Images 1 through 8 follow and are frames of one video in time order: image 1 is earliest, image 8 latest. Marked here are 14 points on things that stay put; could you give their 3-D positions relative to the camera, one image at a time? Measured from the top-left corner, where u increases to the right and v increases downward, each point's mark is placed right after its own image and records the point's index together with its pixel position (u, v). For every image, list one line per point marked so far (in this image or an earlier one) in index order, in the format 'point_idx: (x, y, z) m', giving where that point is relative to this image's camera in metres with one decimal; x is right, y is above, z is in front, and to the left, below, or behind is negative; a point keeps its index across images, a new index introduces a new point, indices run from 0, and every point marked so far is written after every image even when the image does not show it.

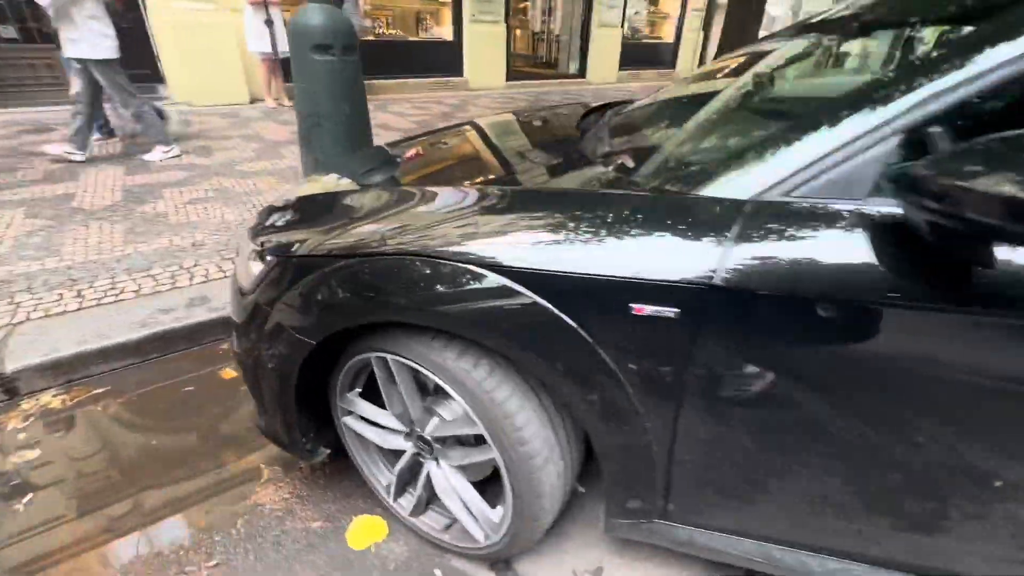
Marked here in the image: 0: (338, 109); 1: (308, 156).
0: (-1.2, +1.3, +3.3) m
1: (-1.5, +1.0, +3.5) m
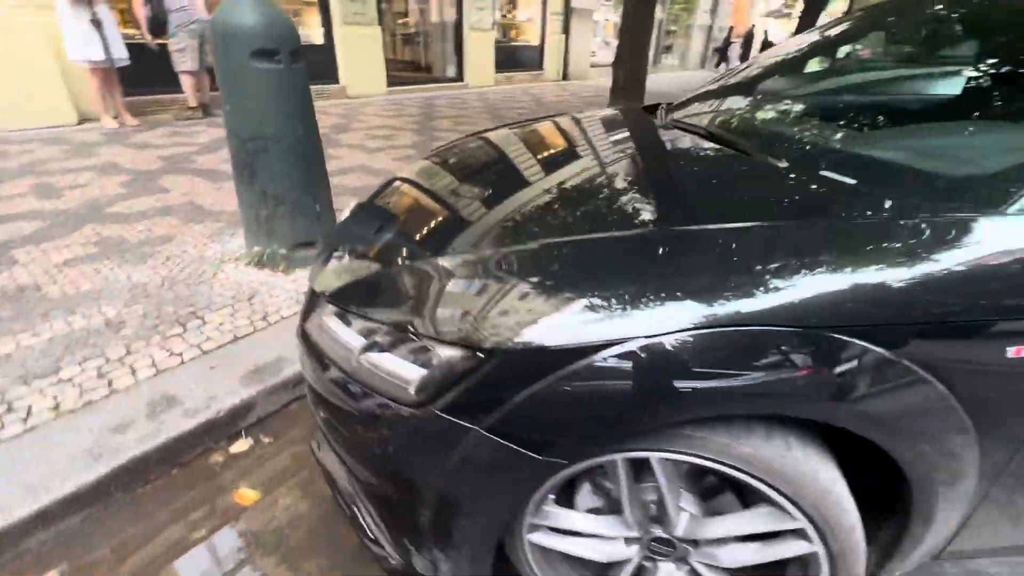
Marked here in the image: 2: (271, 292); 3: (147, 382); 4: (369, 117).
0: (-1.3, +0.9, +2.7) m
1: (-1.5, +0.6, +2.8) m
2: (-1.4, 0.0, +2.7) m
3: (-1.6, -0.4, +2.0) m
4: (-2.4, +2.8, +7.8) m
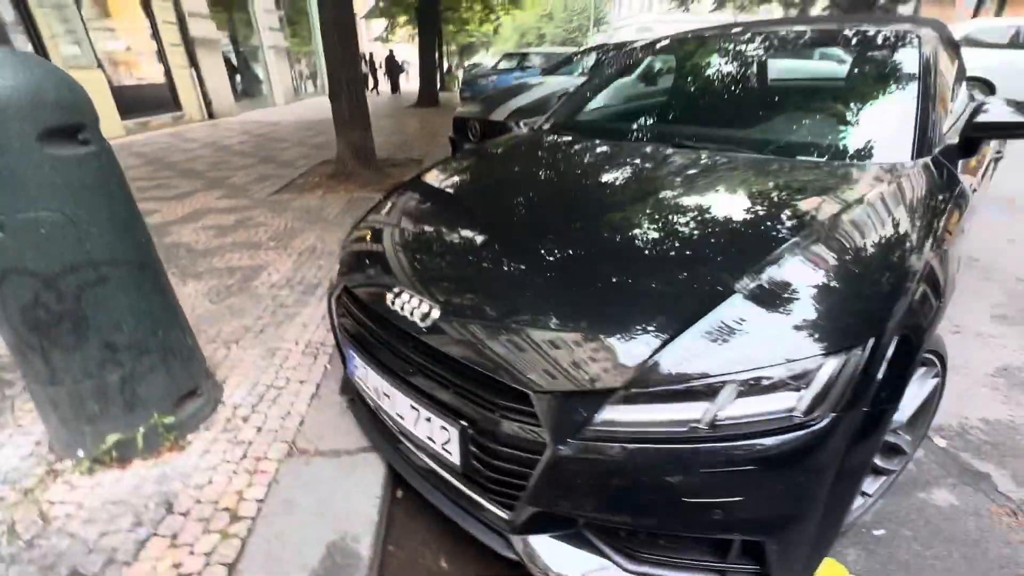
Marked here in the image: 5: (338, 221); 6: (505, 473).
0: (-1.4, +0.2, +1.8) m
1: (-1.6, -0.2, +1.7) m
2: (-1.2, -0.7, +1.8) m
3: (-0.8, -1.0, +1.1) m
4: (-5.8, +0.9, +5.1) m
5: (-1.8, +0.7, +4.8) m
6: (0.0, -0.5, +1.3) m
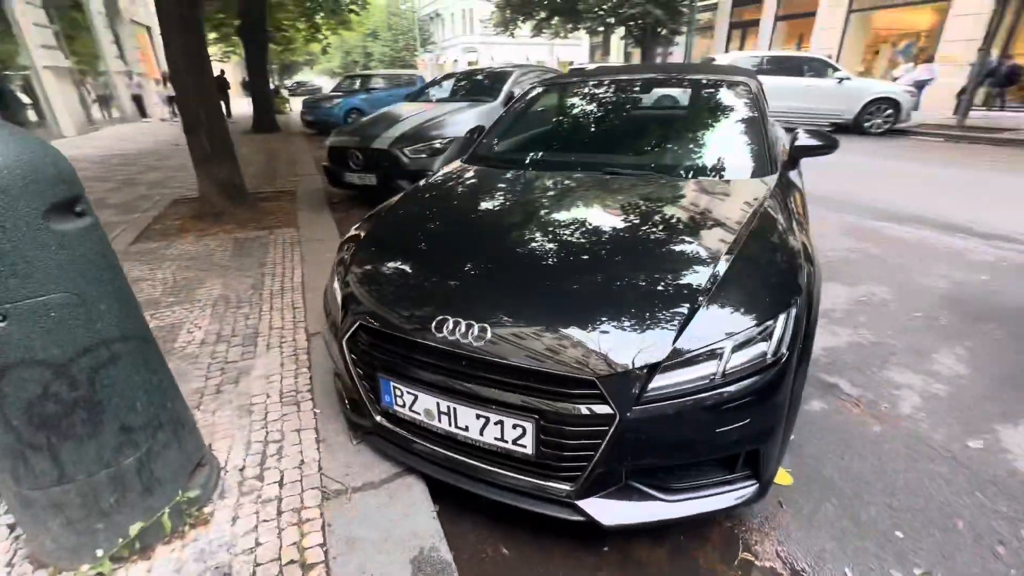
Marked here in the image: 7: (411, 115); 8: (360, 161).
0: (-1.3, -0.1, +1.6) m
1: (-1.4, -0.5, +1.5) m
2: (-1.0, -1.0, +1.7) m
3: (-0.4, -1.2, +1.2) m
4: (-6.5, -0.2, +3.5) m
5: (-2.6, +0.2, +4.4) m
6: (+0.2, -0.6, +1.7) m
7: (-1.6, +2.6, +7.1) m
8: (-2.1, +1.8, +6.6) m
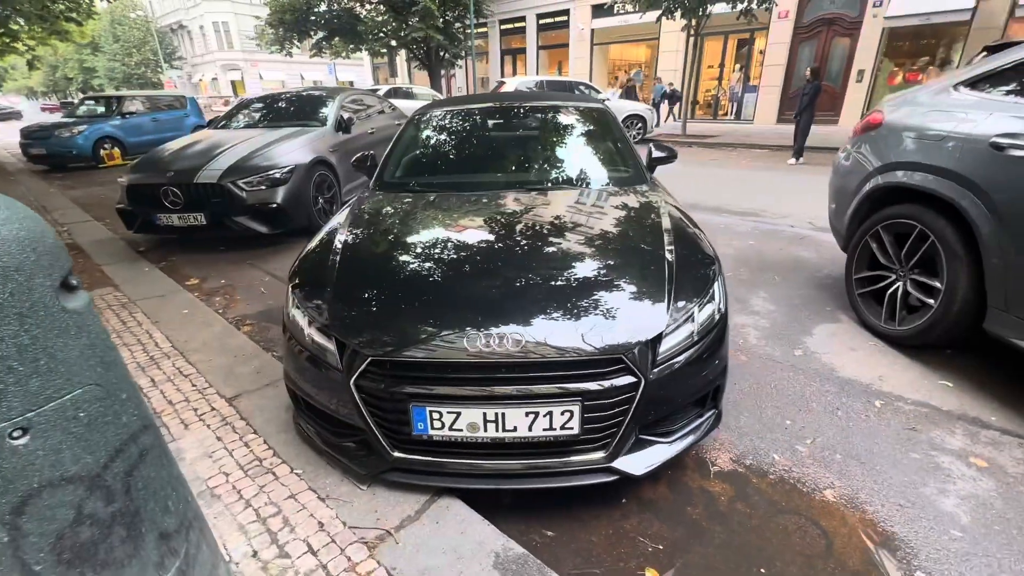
0: (-1.1, -0.3, +1.4) m
1: (-1.0, -0.7, +1.3) m
2: (-0.7, -1.1, +1.6) m
3: (+0.1, -1.2, +1.3) m
4: (-6.5, -1.3, +1.1) m
5: (-3.4, -0.4, +3.4) m
6: (+0.4, -0.6, +2.0) m
7: (-3.8, +1.9, +6.3) m
8: (-4.0, +1.1, +5.6) m
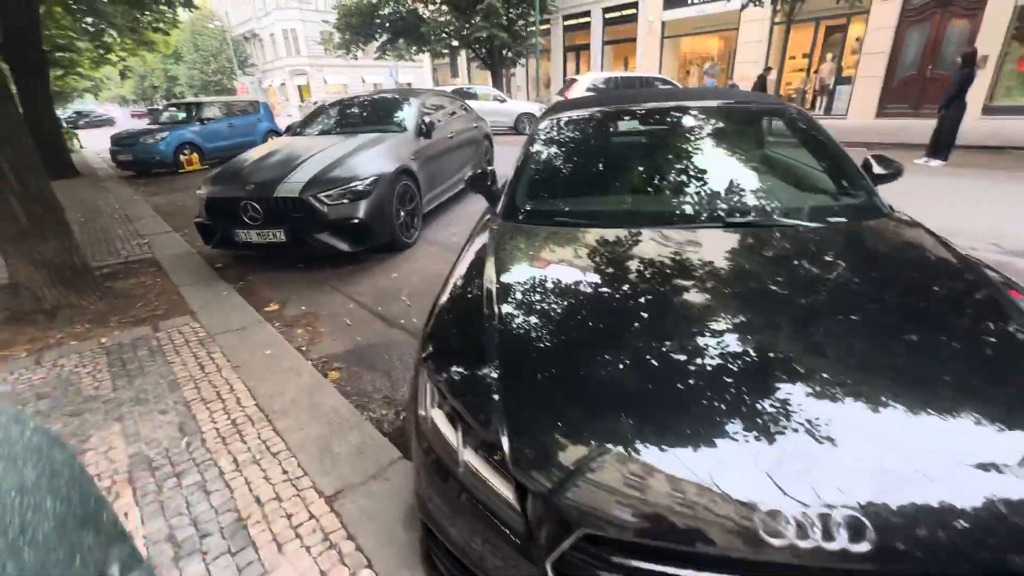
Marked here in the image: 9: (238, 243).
0: (-0.4, -0.6, +0.7) m
1: (-0.3, -1.0, +0.5) m
2: (0.0, -1.5, +0.8) m
3: (+0.8, -1.6, +0.5) m
4: (-5.8, -1.5, +1.0) m
5: (-2.4, -0.7, +3.0) m
6: (+1.2, -0.9, +1.1) m
7: (-2.6, +1.7, +5.8) m
8: (-2.8, +0.8, +5.2) m
9: (-3.2, +0.5, +5.4) m
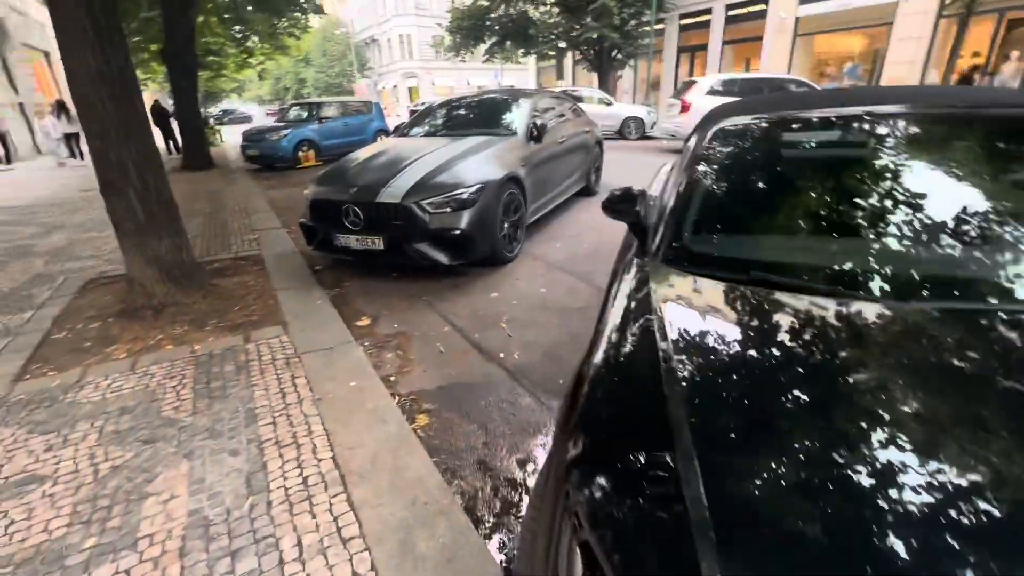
0: (-0.1, -0.9, 0.0) m
1: (-0.1, -1.3, -0.1) m
2: (+0.2, -1.7, +0.1) m
3: (+0.9, -1.9, -0.3) m
4: (-5.5, -1.3, +1.3) m
5: (-1.7, -0.8, +2.6) m
6: (+1.4, -1.3, +0.2) m
7: (-1.2, +1.6, +5.5) m
8: (-1.6, +0.7, +4.9) m
9: (-1.9, +0.5, +5.2) m
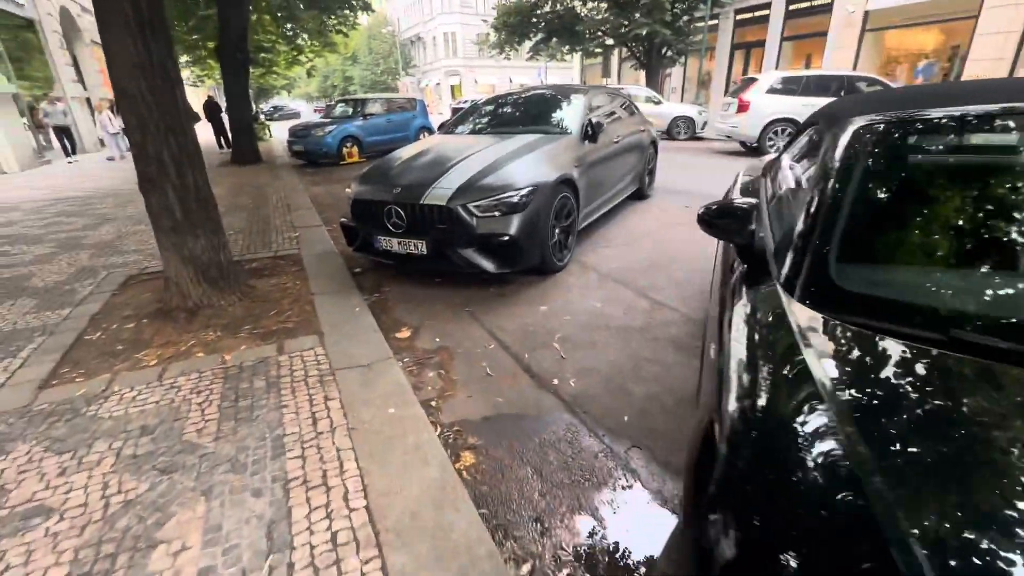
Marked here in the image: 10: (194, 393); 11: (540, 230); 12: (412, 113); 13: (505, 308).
0: (0.0, -1.0, -0.4) m
1: (0.0, -1.4, -0.5) m
2: (+0.3, -1.9, -0.3) m
3: (+1.0, -2.0, -0.8) m
4: (-5.3, -1.3, +1.3) m
5: (-1.4, -0.8, +2.4) m
6: (+1.5, -1.4, -0.3) m
7: (-0.6, +1.5, +5.2) m
8: (-1.1, +0.7, +4.6) m
9: (-1.4, +0.4, +4.9) m
10: (-2.0, -0.7, +2.9) m
11: (+0.3, +0.6, +4.7) m
12: (-3.4, +5.9, +15.8) m
13: (-0.1, -0.2, +4.3) m
